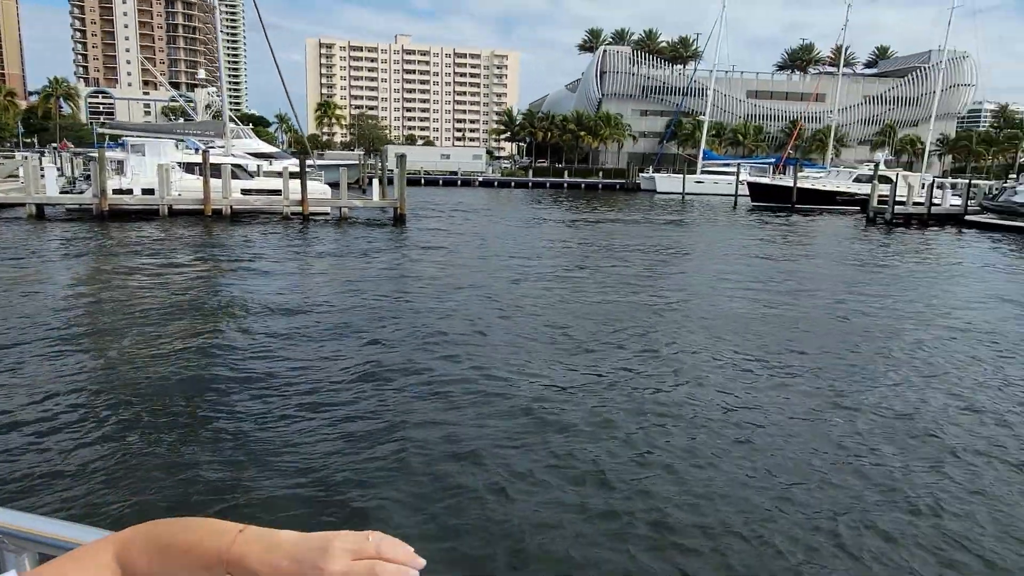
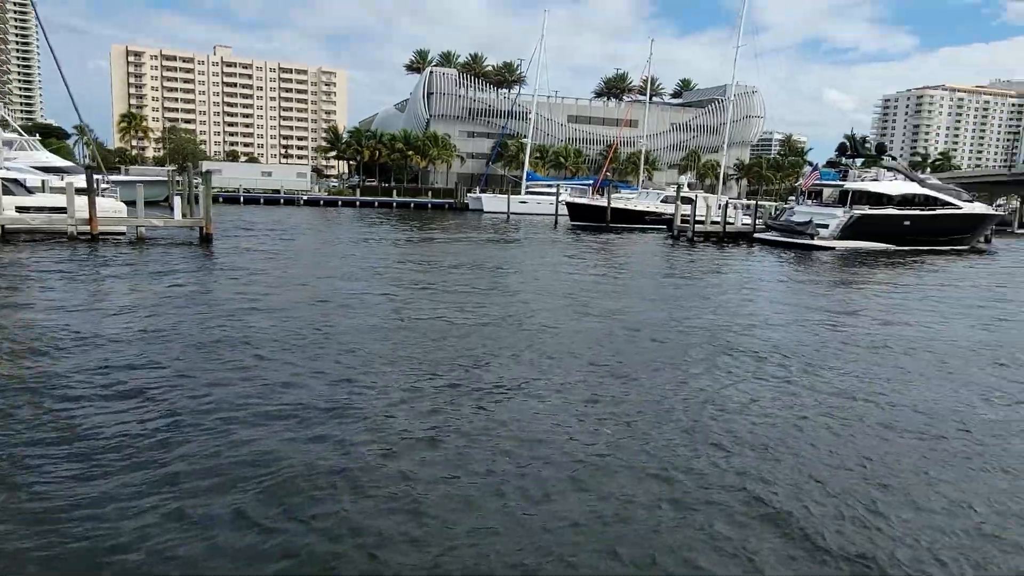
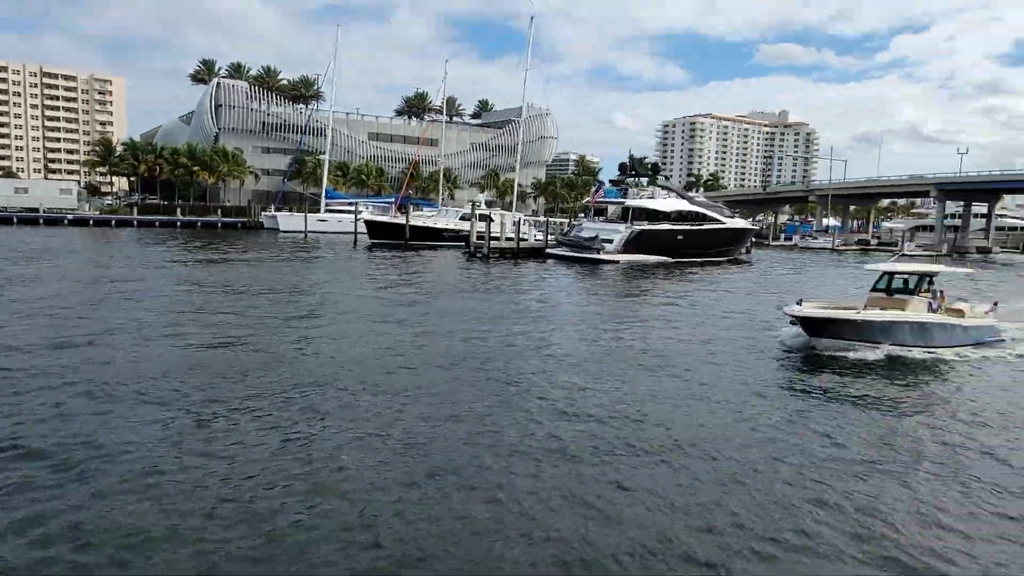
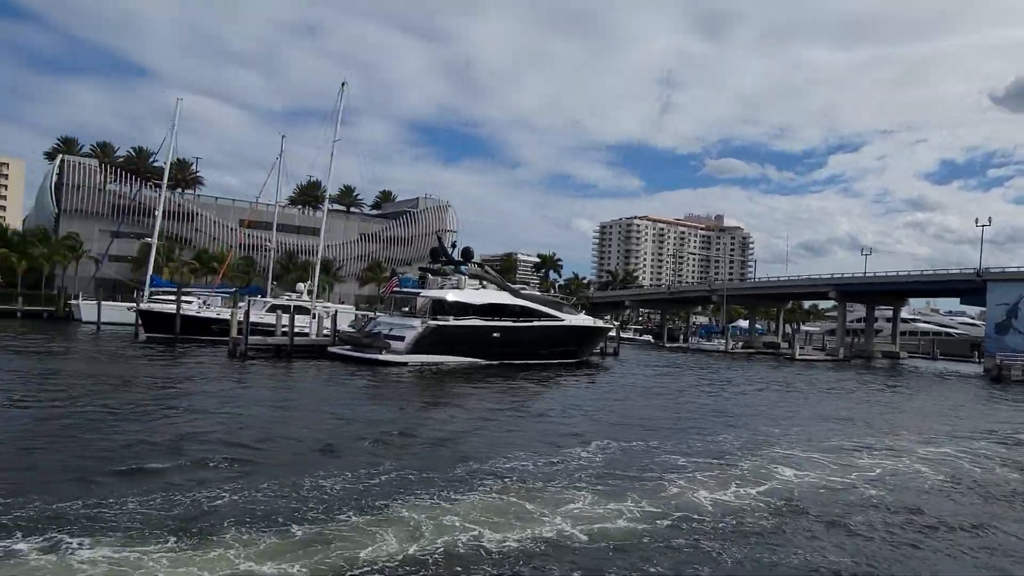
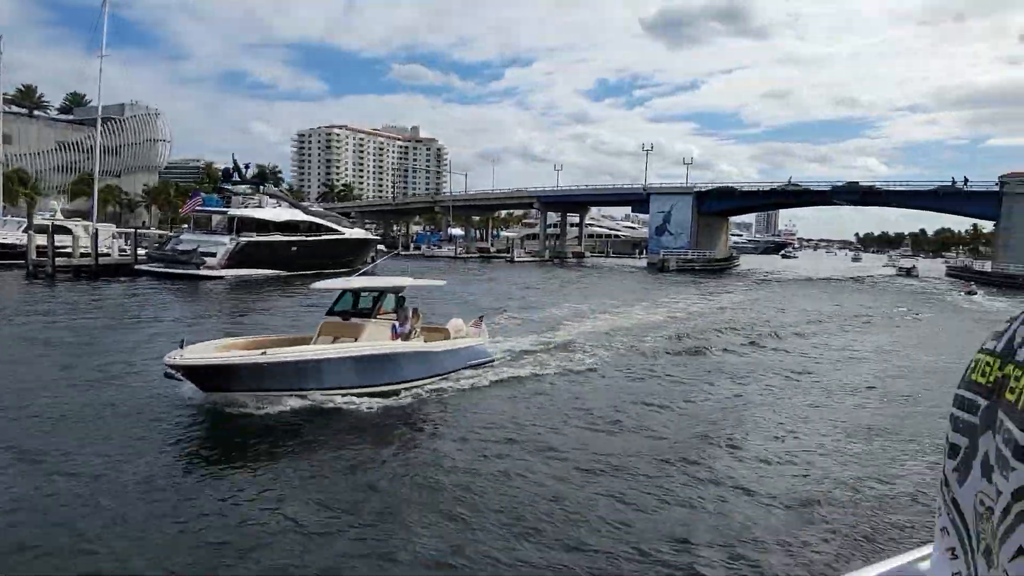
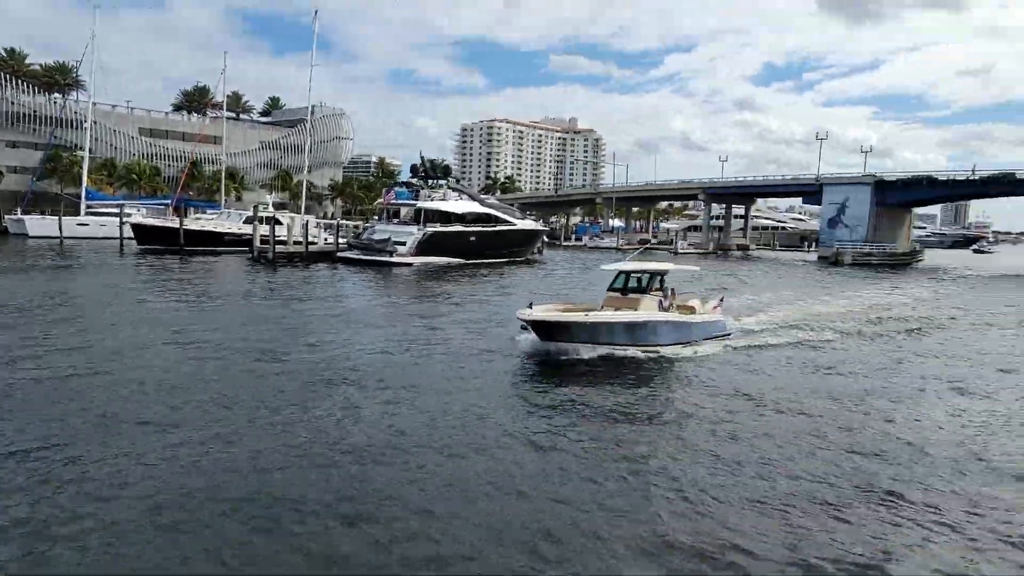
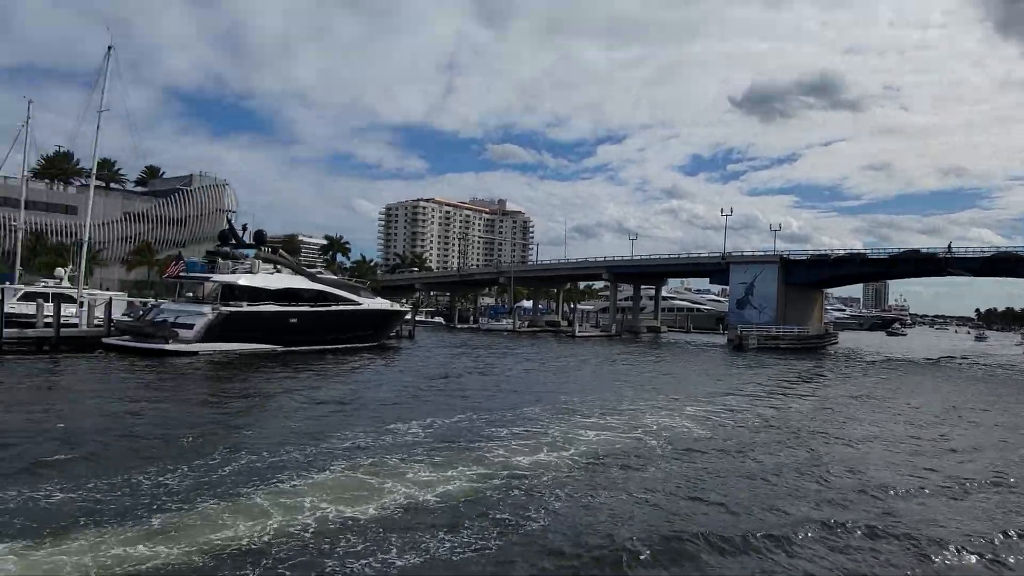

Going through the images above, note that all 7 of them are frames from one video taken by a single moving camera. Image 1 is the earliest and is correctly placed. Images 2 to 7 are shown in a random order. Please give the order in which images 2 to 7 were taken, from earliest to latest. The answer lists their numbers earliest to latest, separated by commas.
2, 3, 6, 5, 7, 4
